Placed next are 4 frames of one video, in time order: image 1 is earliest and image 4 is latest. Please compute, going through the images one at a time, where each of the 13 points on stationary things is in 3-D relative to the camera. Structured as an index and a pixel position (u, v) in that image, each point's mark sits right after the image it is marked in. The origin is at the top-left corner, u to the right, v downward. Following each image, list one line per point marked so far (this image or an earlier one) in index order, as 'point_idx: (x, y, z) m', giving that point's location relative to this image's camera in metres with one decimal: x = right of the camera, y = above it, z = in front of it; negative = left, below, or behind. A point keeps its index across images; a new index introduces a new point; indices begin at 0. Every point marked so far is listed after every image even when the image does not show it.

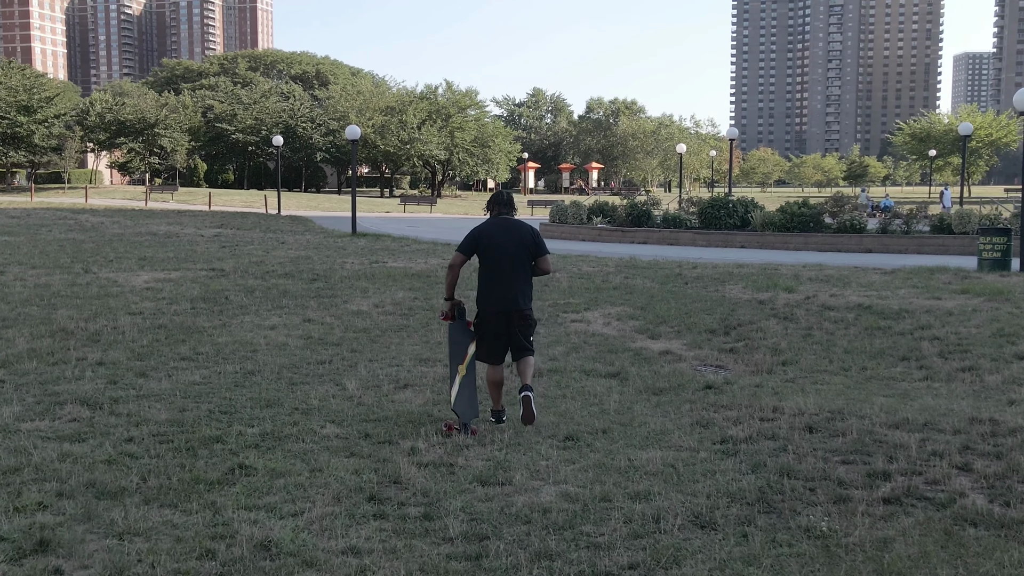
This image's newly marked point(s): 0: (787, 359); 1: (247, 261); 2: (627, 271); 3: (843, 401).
0: (+1.9, -0.5, +6.0) m
1: (-5.0, +0.6, +17.0) m
2: (+1.7, +0.3, +13.3) m
3: (+1.6, -0.6, +4.3) m
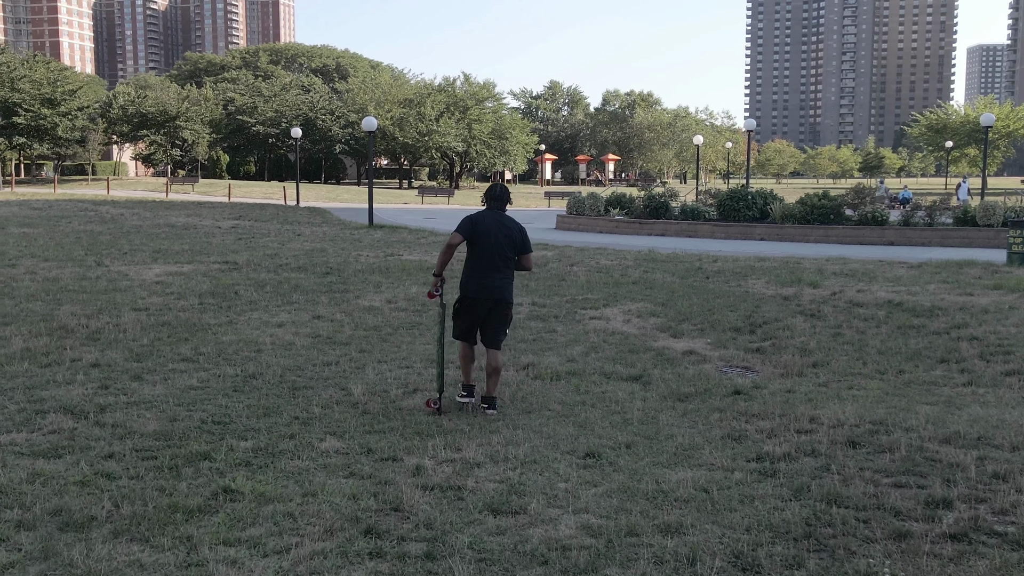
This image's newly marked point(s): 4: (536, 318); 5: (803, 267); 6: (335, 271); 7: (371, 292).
0: (+2.0, -0.5, +5.7) m
1: (-4.7, +0.7, +16.8) m
2: (+1.9, +0.3, +13.0) m
3: (+1.7, -0.6, +4.0) m
4: (+0.2, -0.3, +7.6) m
5: (+4.1, +0.3, +12.2) m
6: (-2.5, +0.3, +12.6) m
7: (-1.5, 0.0, +9.5) m
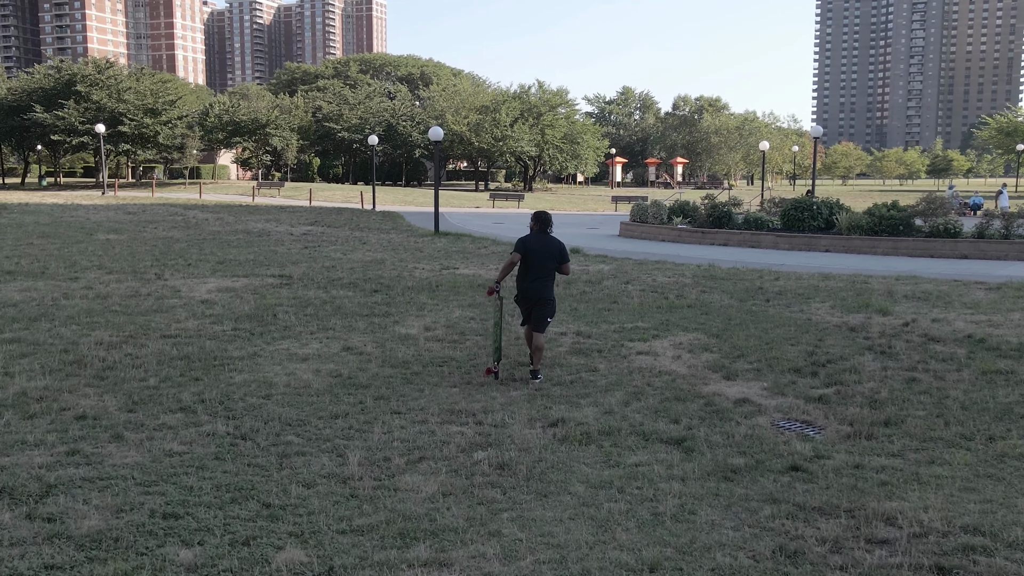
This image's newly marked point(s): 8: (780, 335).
0: (+2.2, -0.7, +4.9) m
1: (-3.6, +0.5, +16.5) m
2: (+2.7, +0.1, +12.2) m
3: (+1.8, -0.8, +3.2) m
4: (+0.5, -0.5, +7.0) m
5: (+4.8, 0.0, +11.3) m
6: (-1.8, 0.0, +12.2) m
7: (-1.0, -0.3, +9.0) m
8: (+2.4, -0.4, +7.7) m
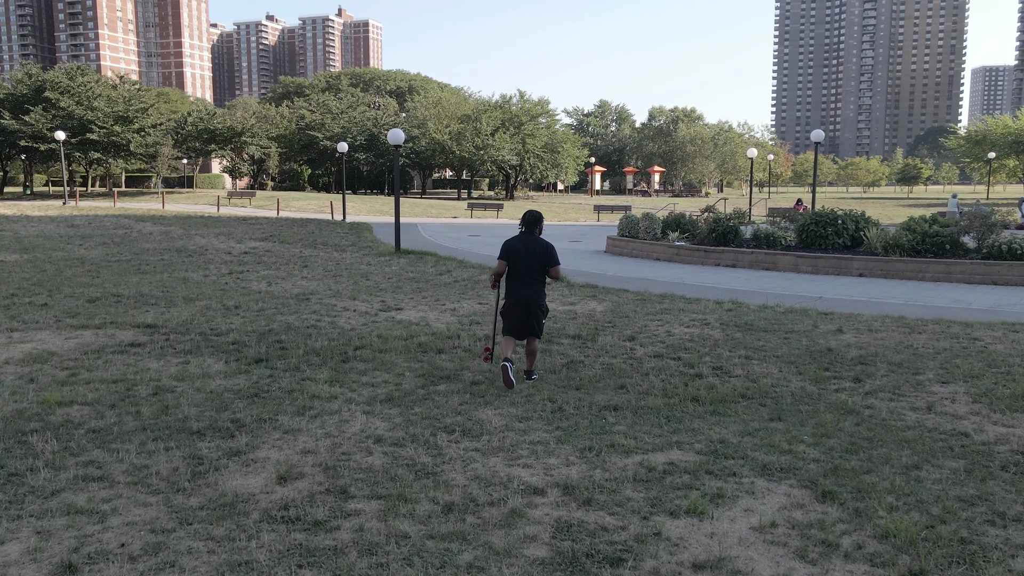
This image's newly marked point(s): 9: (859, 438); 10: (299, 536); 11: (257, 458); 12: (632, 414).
0: (+1.9, -1.2, +1.3) m
1: (-4.1, -0.2, +12.7) m
2: (+2.3, -0.5, +8.5) m
3: (+1.5, -1.3, -0.4) m
4: (+0.2, -1.0, +3.2) m
5: (+4.4, -0.6, +7.7) m
6: (-2.2, -0.6, +8.5) m
7: (-1.4, -0.8, +5.3) m
8: (+2.1, -0.9, +4.1) m
9: (+1.9, -0.9, +4.9) m
10: (-0.9, -1.0, +3.5) m
11: (-1.4, -0.9, +4.5) m
12: (+0.7, -0.8, +5.5) m
